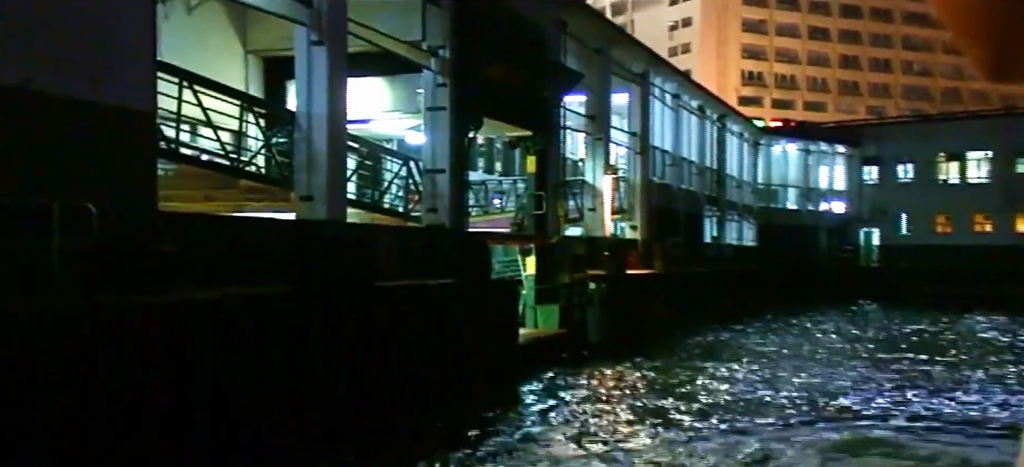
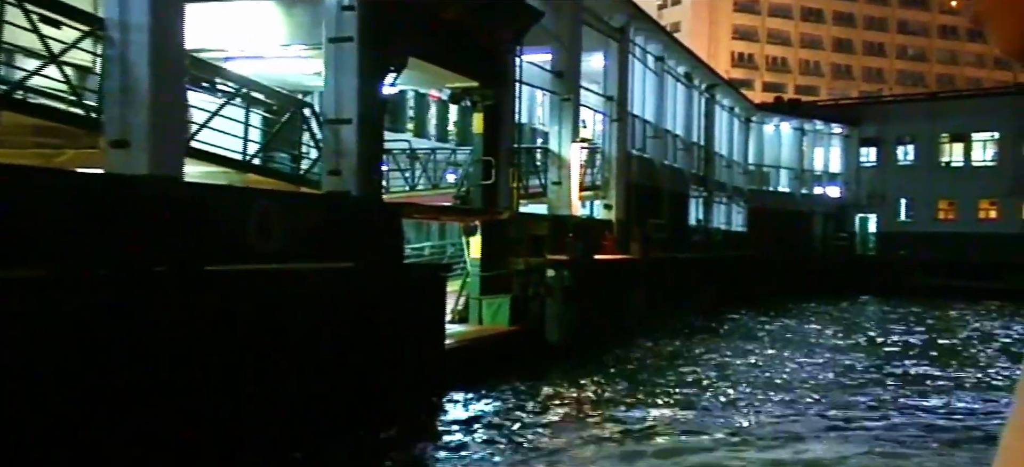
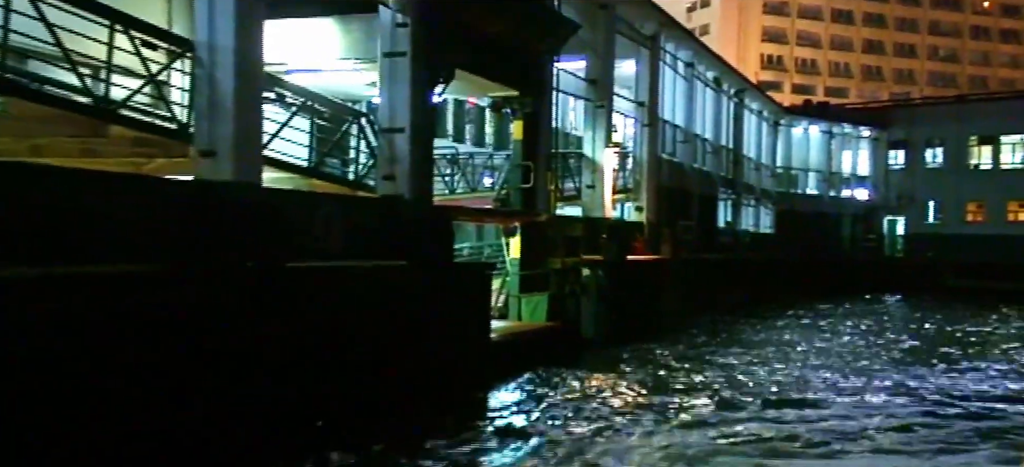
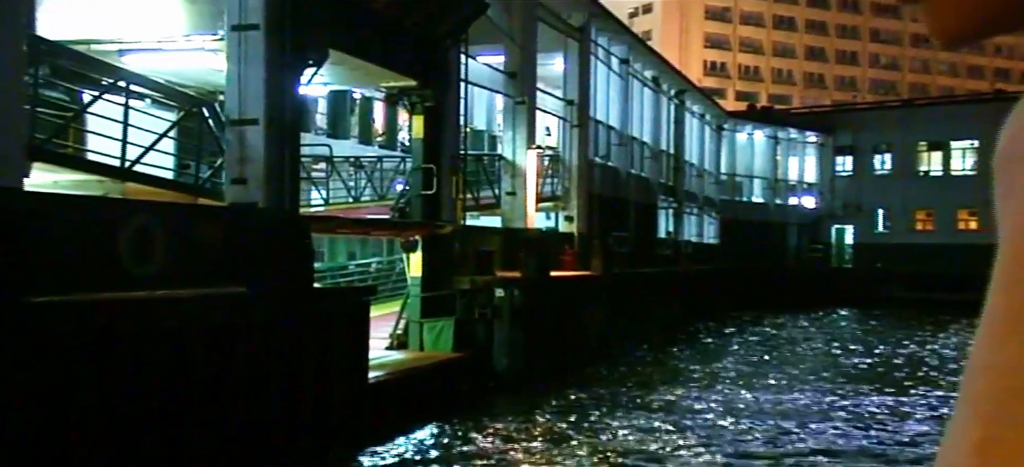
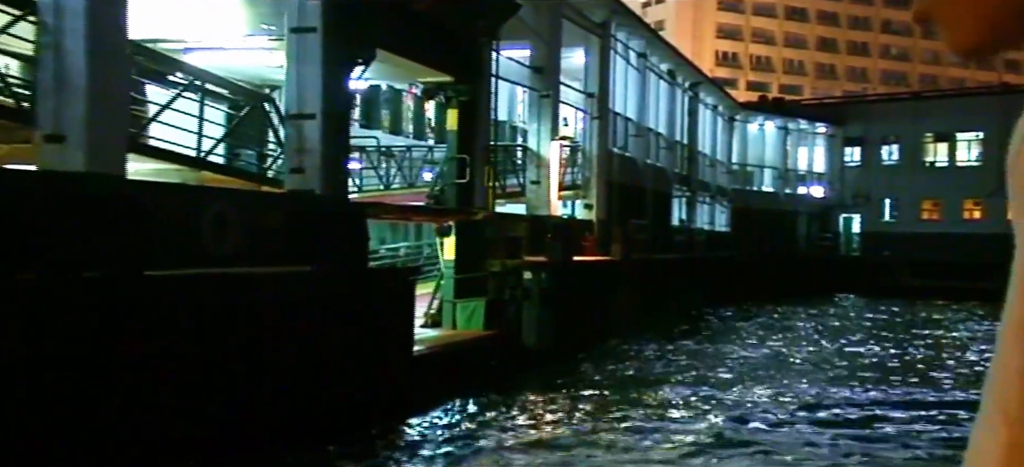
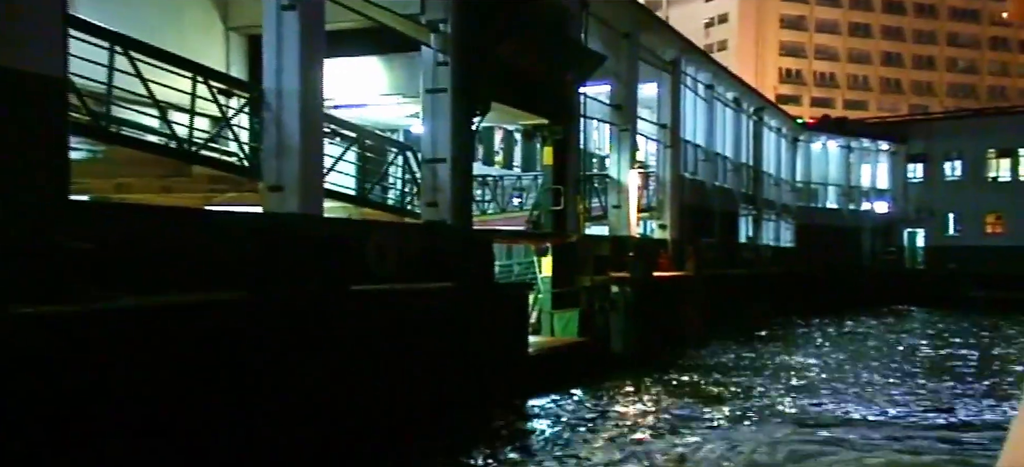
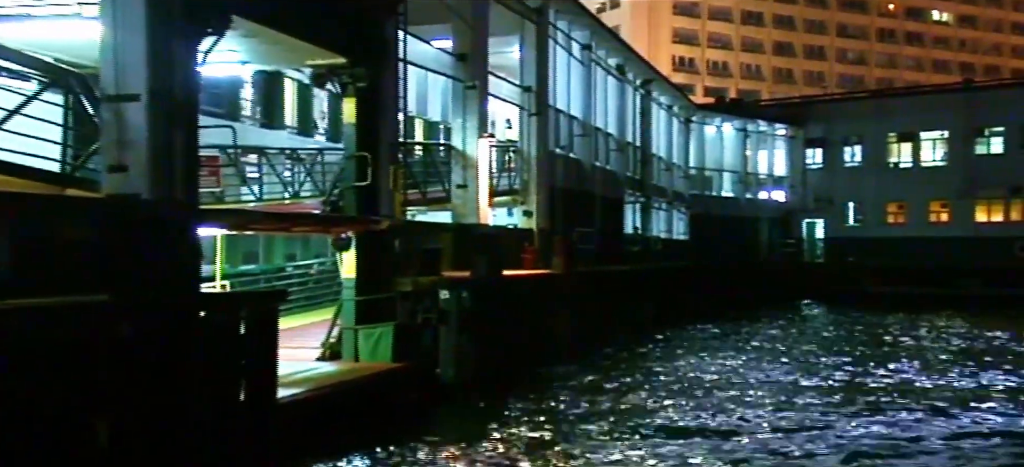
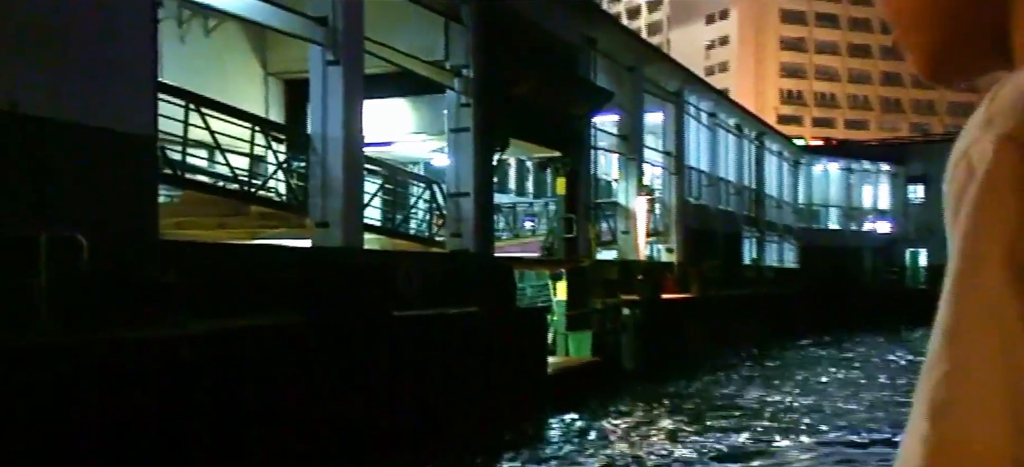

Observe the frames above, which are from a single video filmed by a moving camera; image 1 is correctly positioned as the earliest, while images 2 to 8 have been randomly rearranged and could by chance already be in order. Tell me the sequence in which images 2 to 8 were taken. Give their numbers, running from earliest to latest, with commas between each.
8, 6, 3, 2, 5, 4, 7
